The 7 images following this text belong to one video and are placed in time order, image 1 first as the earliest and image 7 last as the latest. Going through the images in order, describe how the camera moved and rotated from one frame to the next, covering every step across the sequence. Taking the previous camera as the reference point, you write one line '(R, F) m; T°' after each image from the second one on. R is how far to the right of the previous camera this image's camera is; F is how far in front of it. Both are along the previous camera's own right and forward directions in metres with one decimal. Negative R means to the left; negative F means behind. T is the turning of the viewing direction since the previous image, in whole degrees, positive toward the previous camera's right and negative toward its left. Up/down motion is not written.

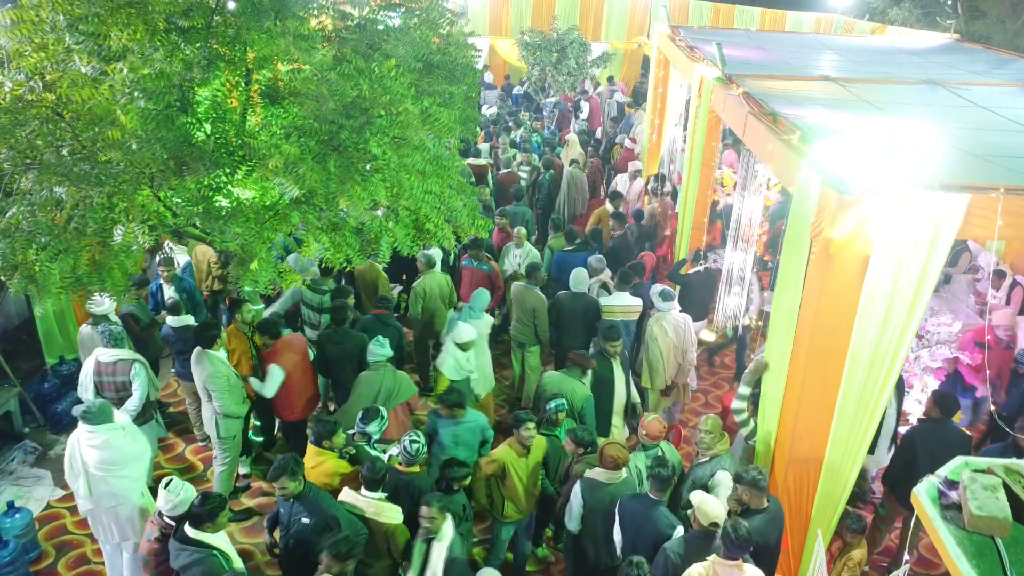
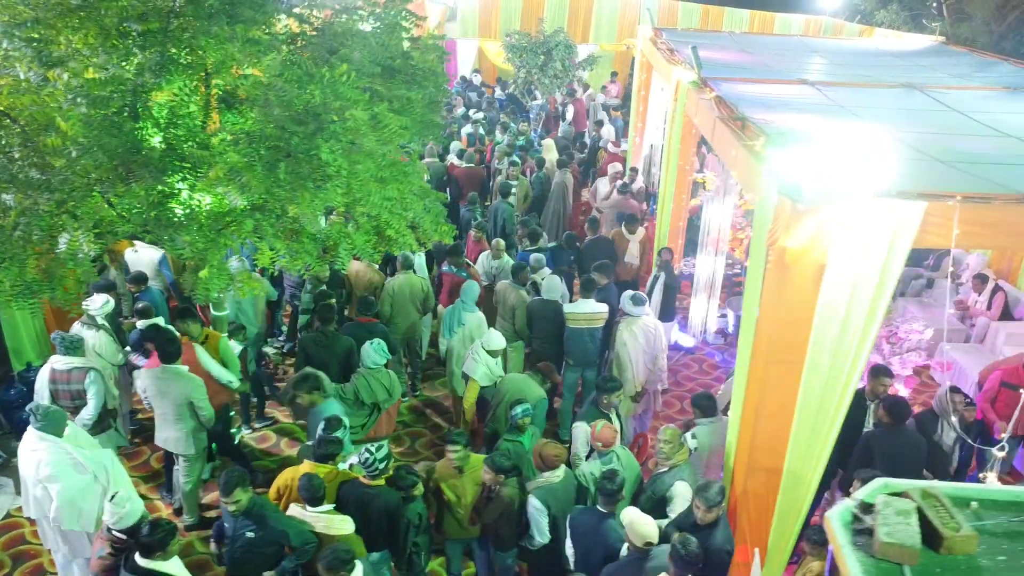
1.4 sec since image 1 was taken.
(+0.3, +0.1) m; 0°
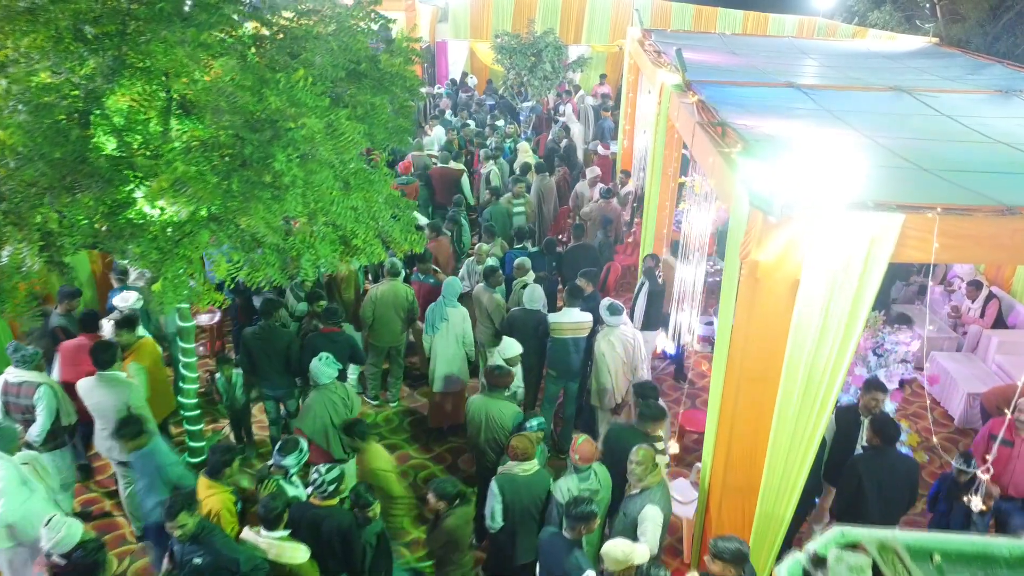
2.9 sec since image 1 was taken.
(+0.2, +0.2) m; 0°
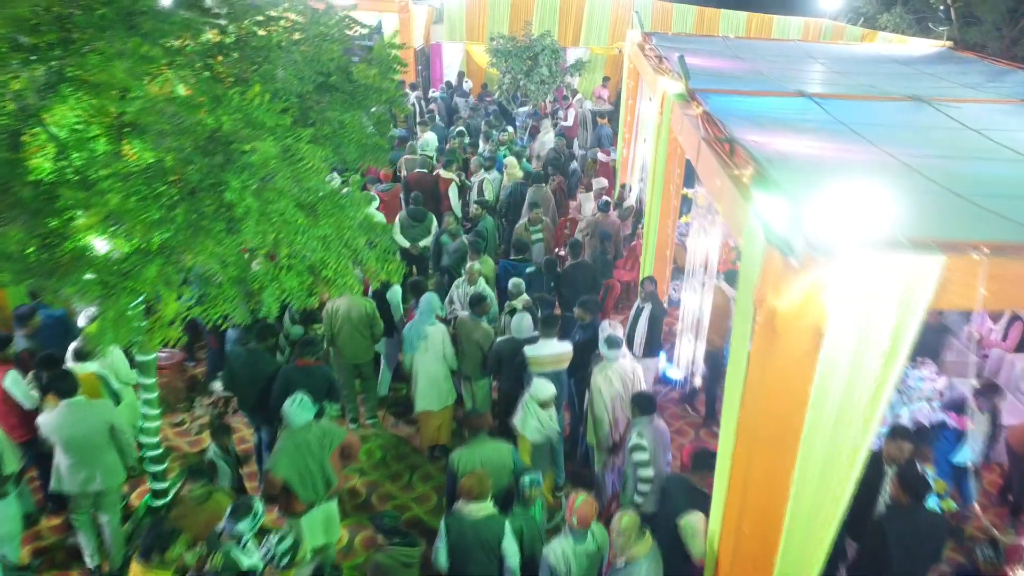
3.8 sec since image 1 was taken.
(+0.1, +0.4) m; 0°
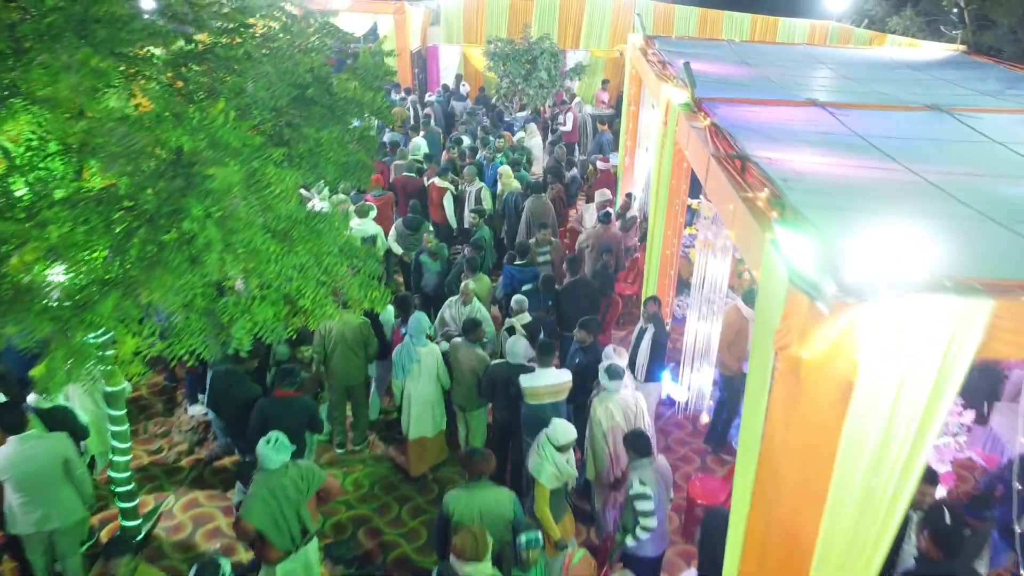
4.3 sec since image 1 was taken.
(0.0, +0.3) m; 0°
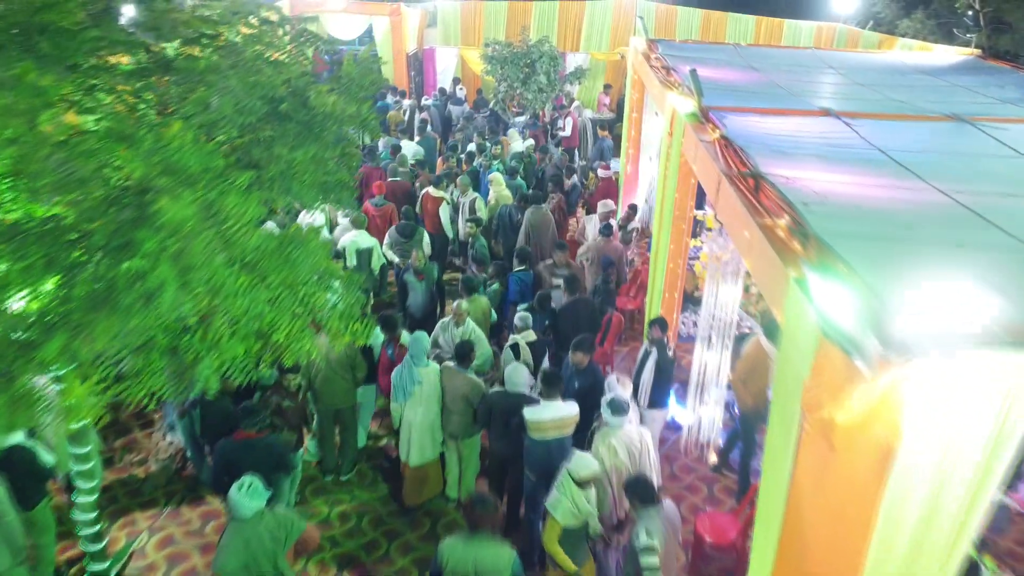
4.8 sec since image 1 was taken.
(0.0, +0.3) m; 0°
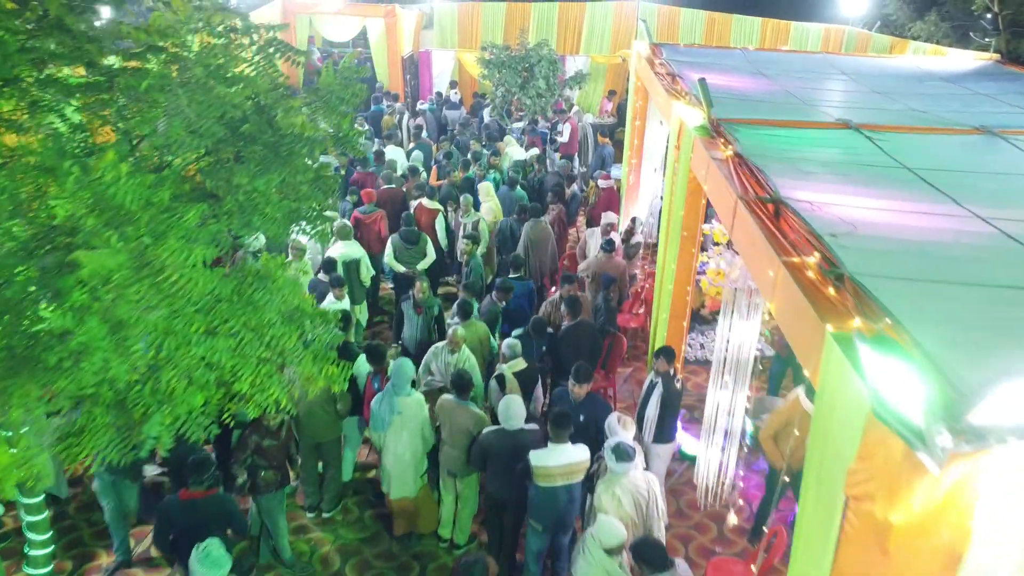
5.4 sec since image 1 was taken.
(0.0, +0.4) m; 0°
